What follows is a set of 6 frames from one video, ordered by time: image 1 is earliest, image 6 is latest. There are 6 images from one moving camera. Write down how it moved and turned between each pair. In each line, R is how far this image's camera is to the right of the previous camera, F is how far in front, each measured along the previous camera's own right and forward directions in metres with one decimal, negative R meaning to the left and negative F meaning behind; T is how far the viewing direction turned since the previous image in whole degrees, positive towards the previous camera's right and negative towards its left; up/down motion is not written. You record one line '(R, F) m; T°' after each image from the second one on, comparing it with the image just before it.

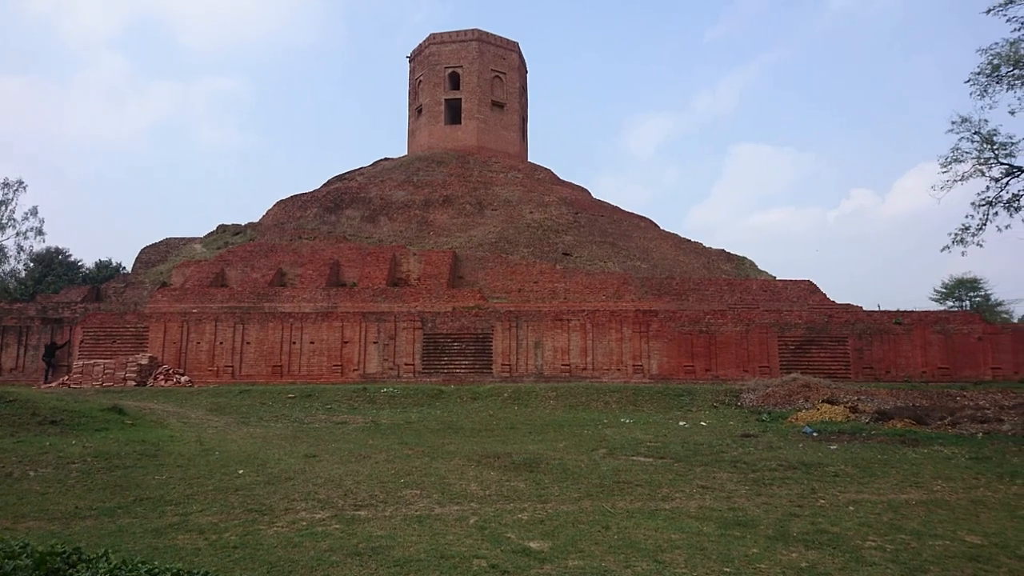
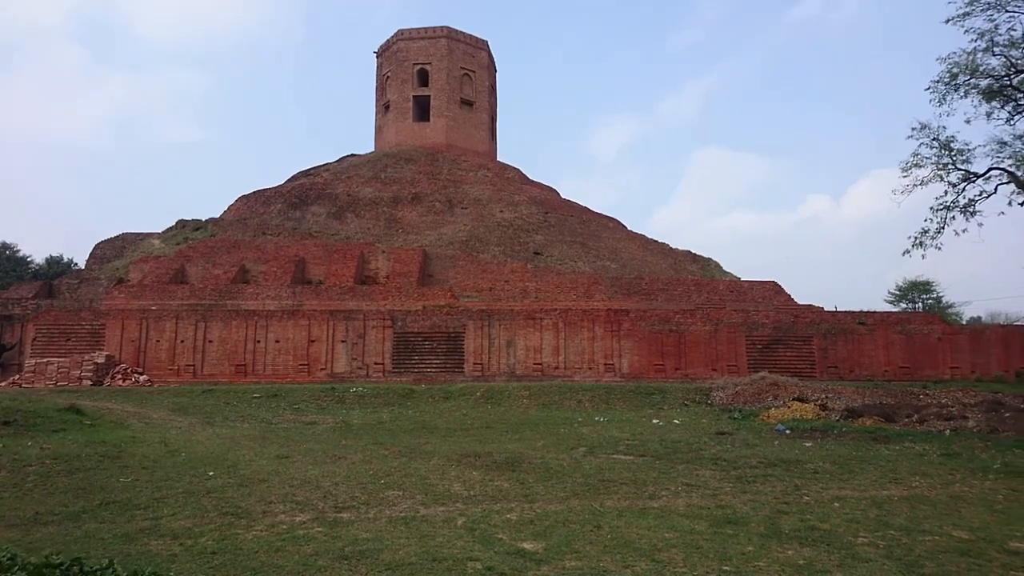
(-0.2, +0.2) m; +3°
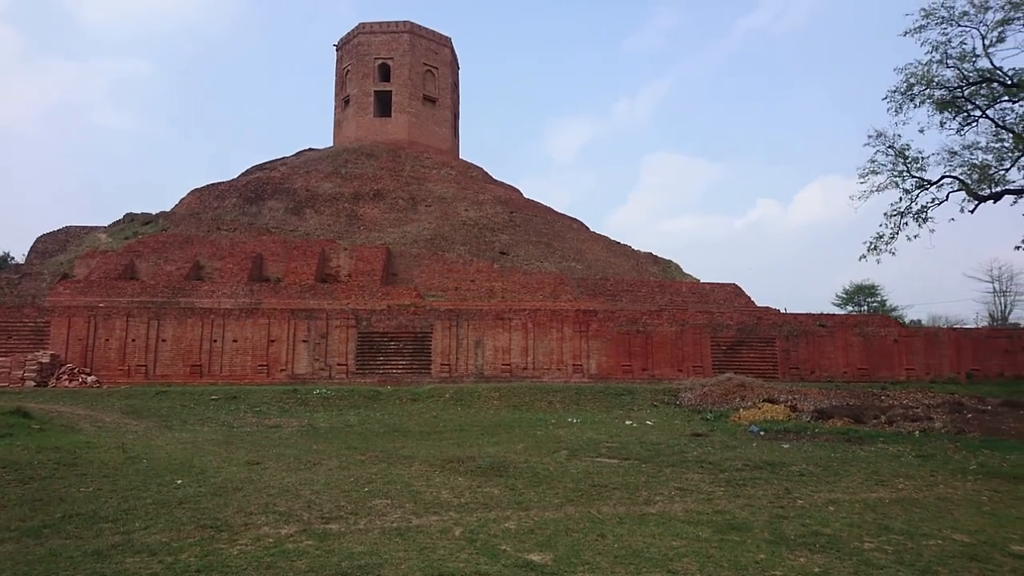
(-0.4, +0.3) m; +4°
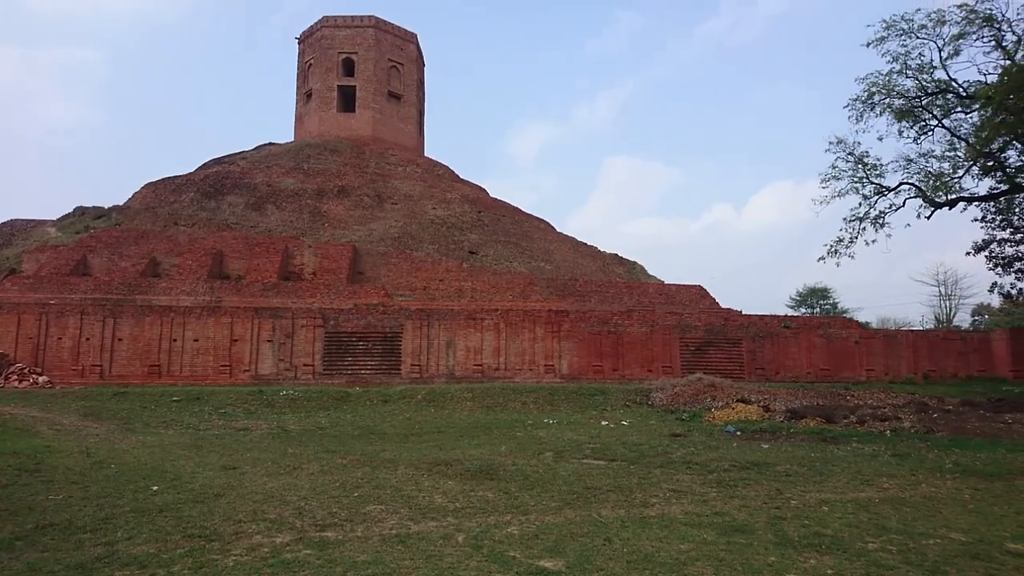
(-0.4, +0.2) m; +3°
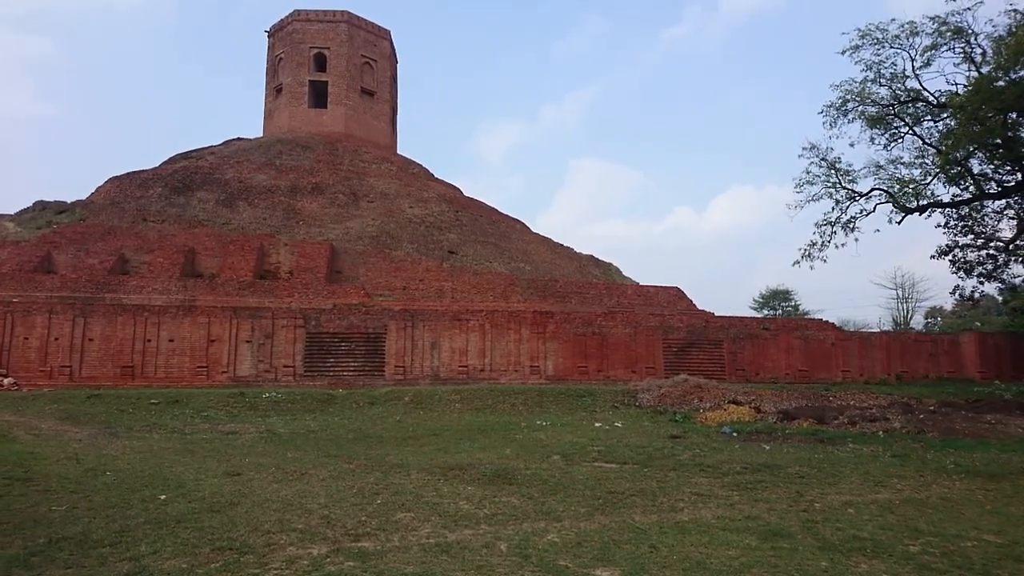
(-0.6, +0.2) m; +3°
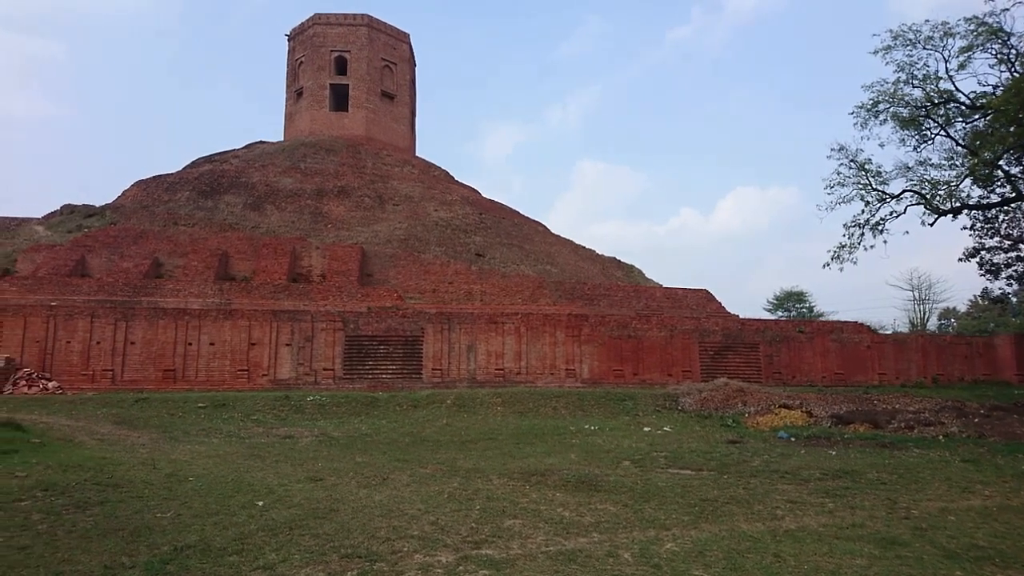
(-0.8, +0.1) m; 0°
